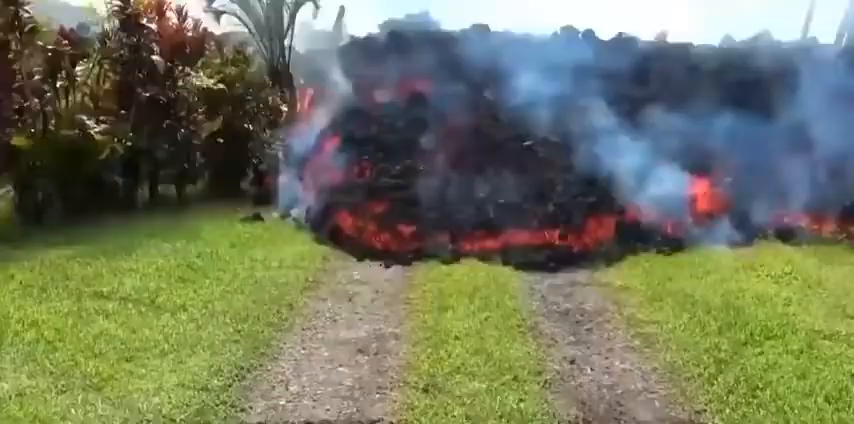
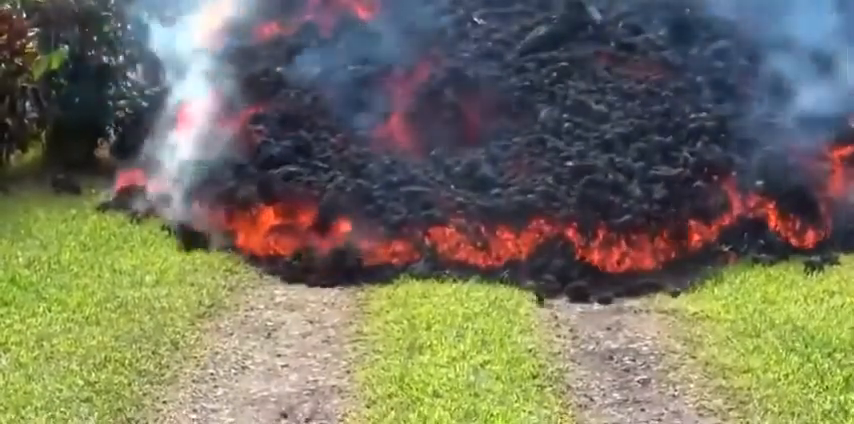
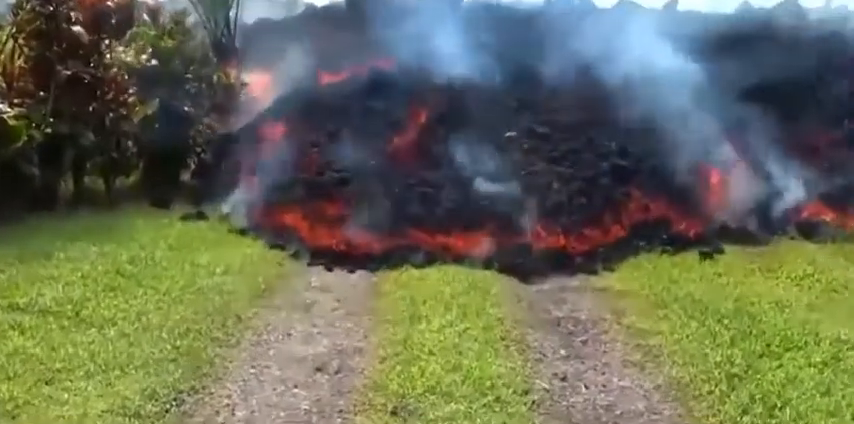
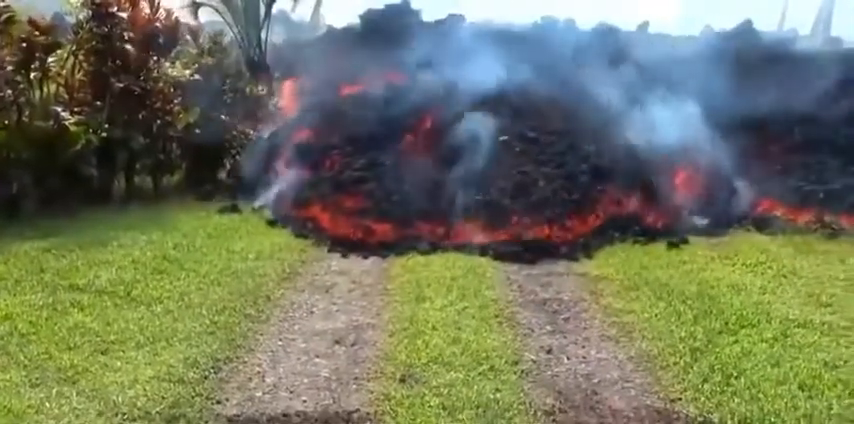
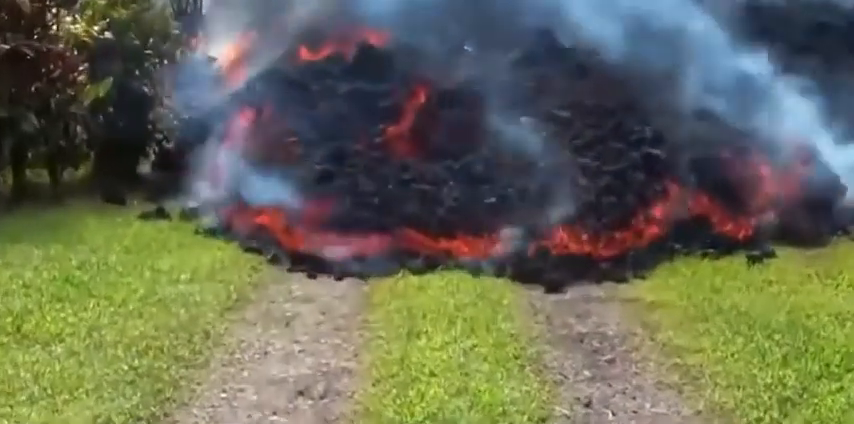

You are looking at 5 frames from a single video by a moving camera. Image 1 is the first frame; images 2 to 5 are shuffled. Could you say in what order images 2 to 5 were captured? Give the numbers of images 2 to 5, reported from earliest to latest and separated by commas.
4, 3, 5, 2
